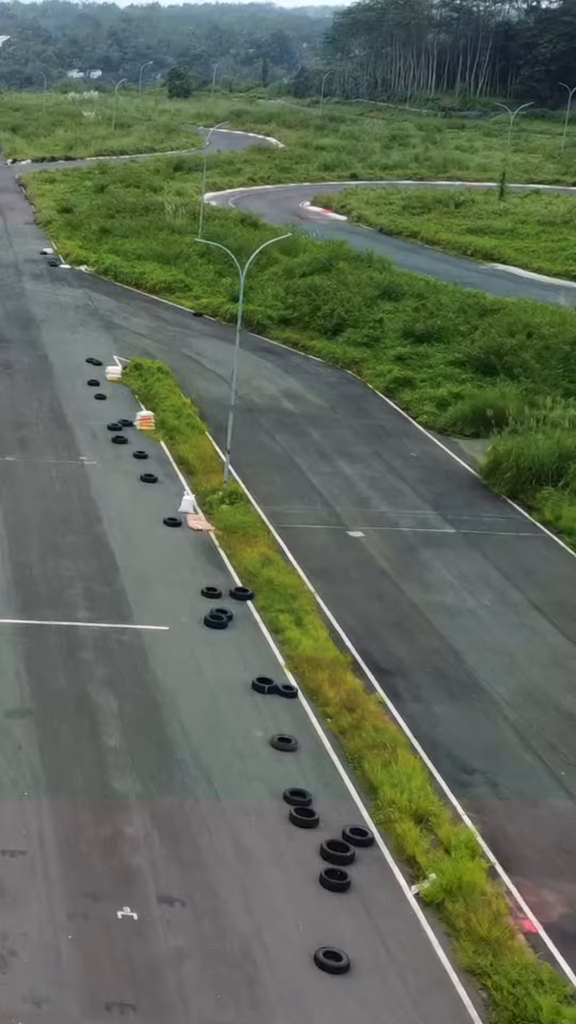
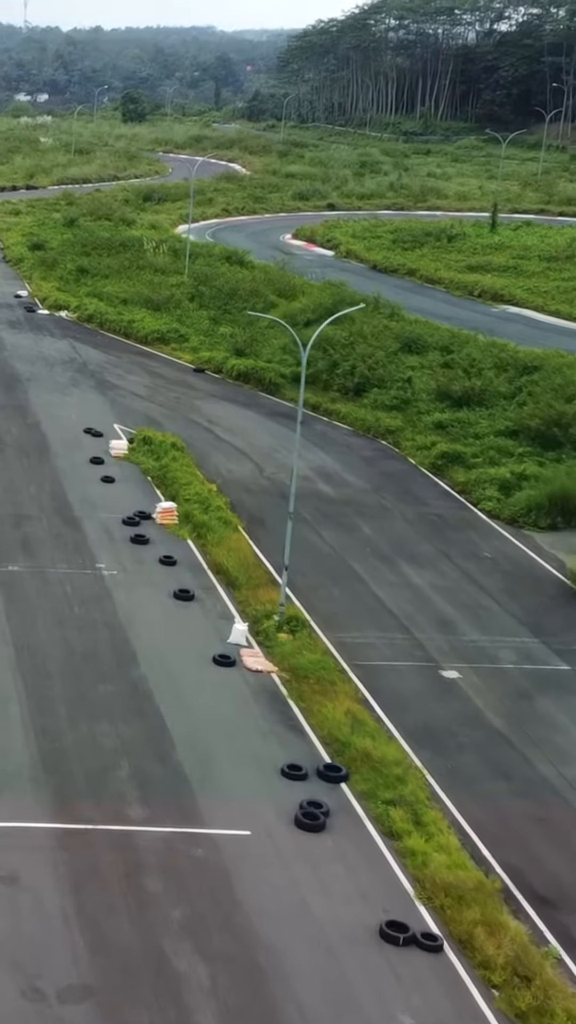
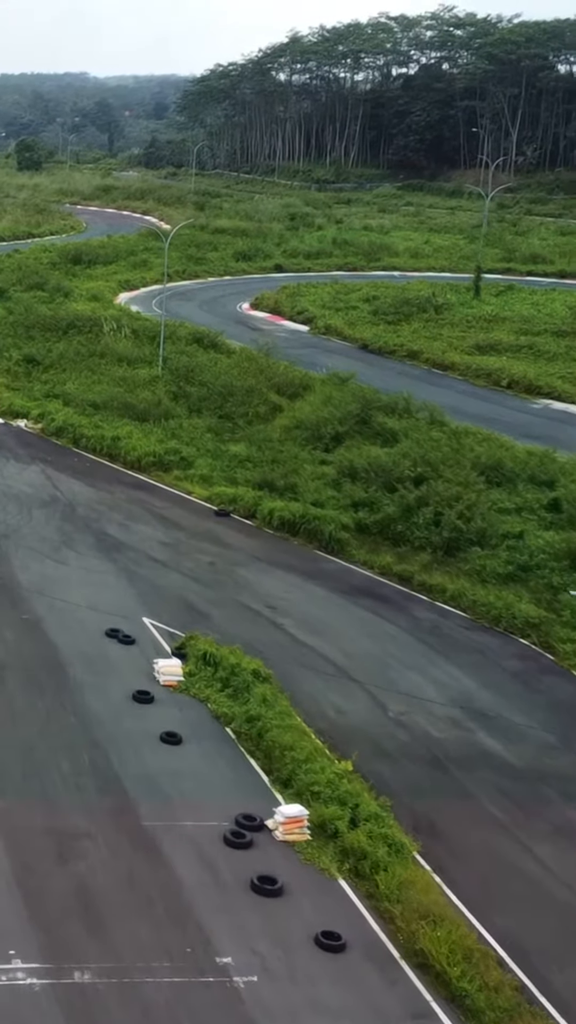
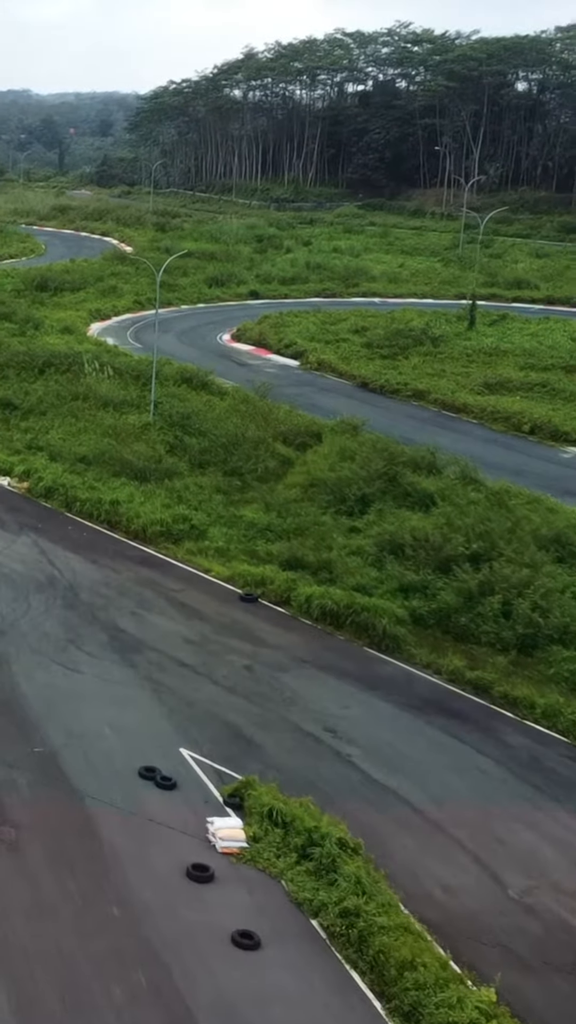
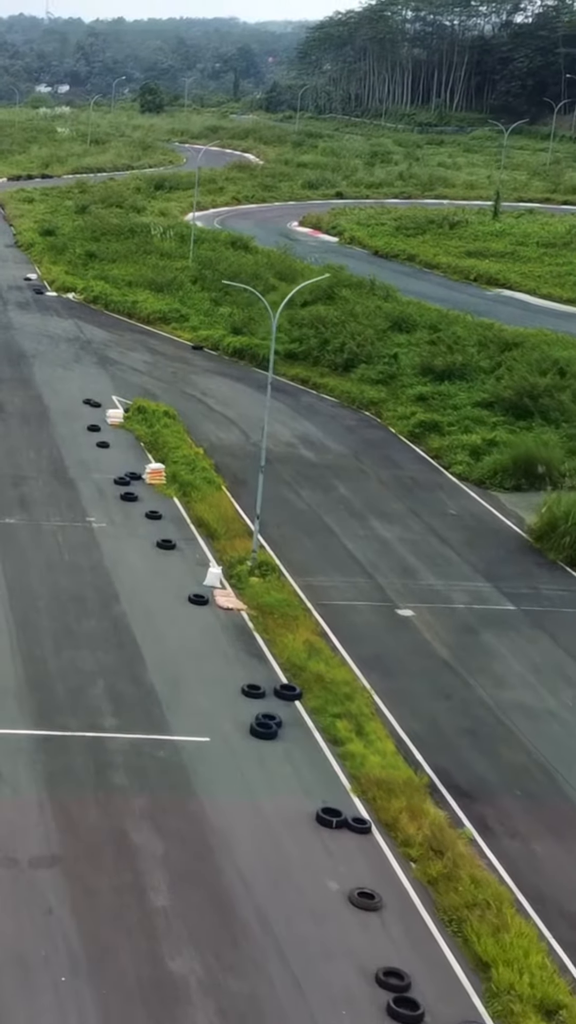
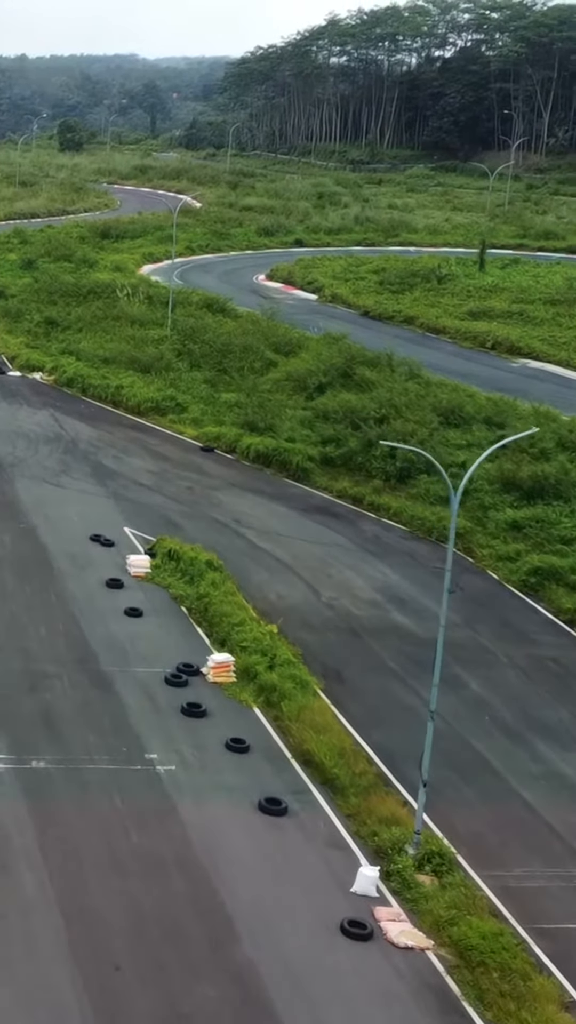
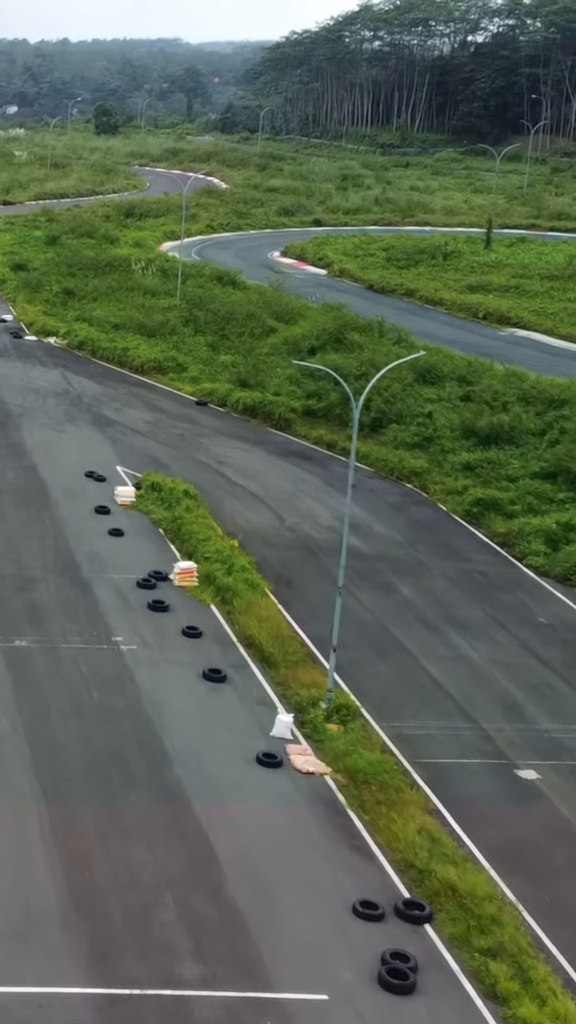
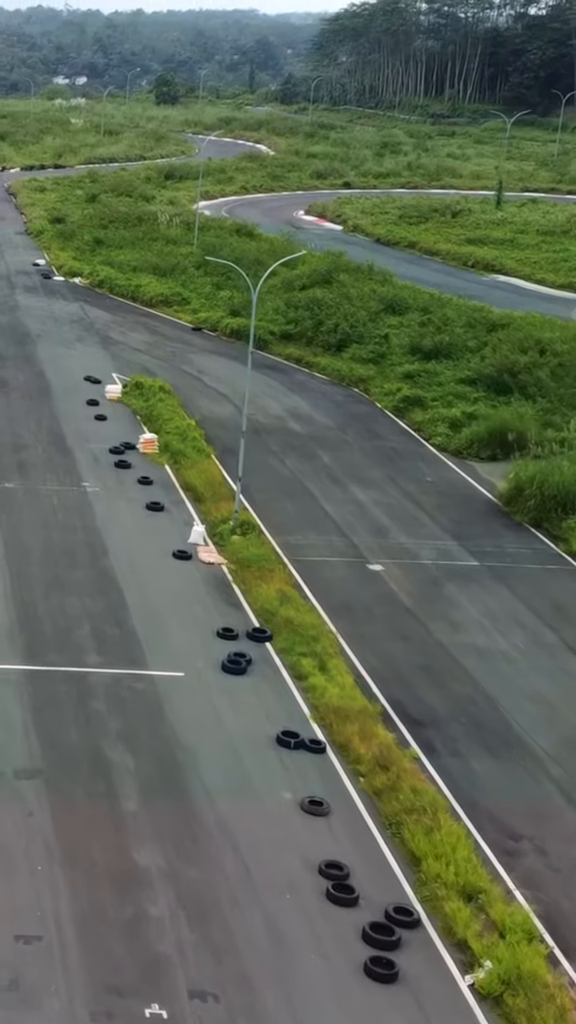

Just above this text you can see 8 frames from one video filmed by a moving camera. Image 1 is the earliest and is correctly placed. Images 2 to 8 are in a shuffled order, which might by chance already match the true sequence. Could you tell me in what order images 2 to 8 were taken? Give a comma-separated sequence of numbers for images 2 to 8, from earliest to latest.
8, 5, 2, 7, 6, 3, 4
